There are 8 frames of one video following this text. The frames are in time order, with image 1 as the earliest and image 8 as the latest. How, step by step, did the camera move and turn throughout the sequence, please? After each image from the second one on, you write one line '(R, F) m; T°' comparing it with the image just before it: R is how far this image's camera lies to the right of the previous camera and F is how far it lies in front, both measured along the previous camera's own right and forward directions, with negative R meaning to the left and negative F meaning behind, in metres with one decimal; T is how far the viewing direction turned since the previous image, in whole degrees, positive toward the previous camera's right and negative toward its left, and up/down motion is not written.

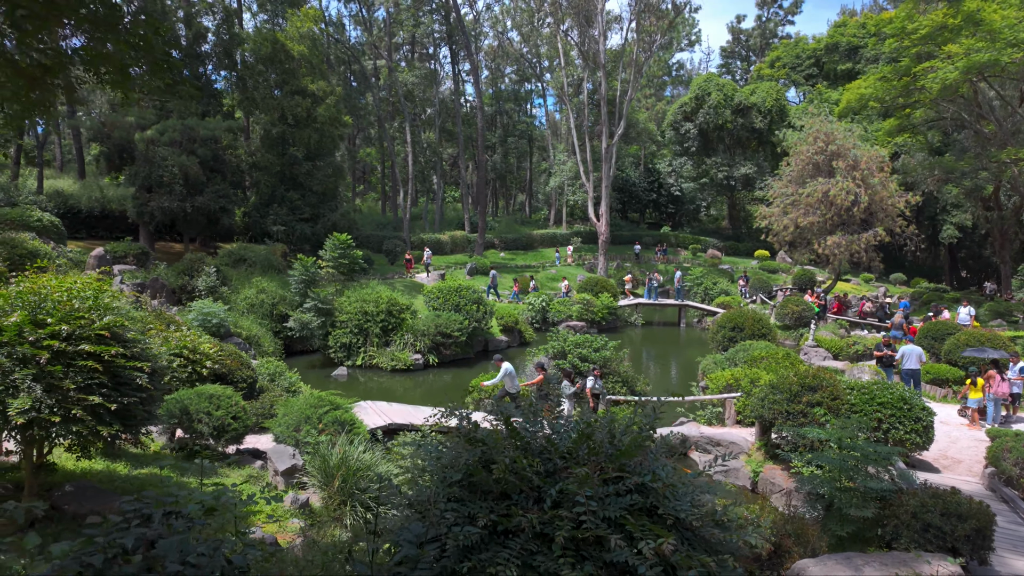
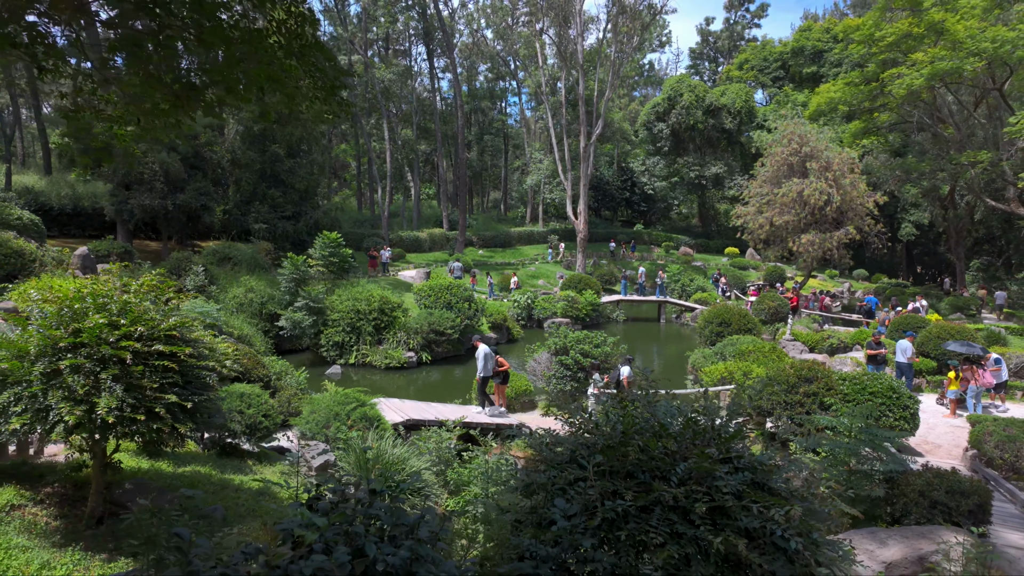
(-0.6, -0.2) m; +3°
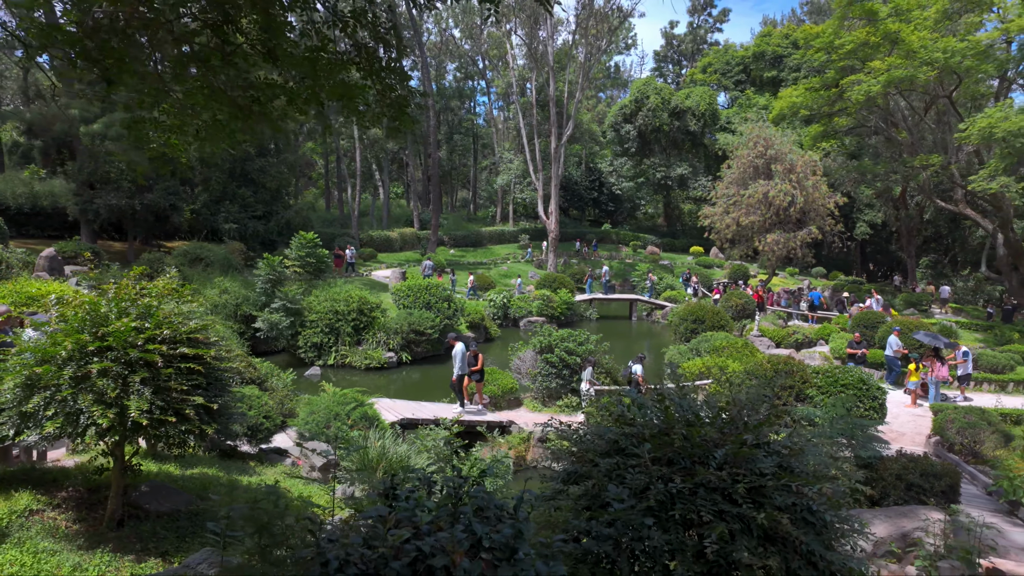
(-0.4, -0.2) m; +3°
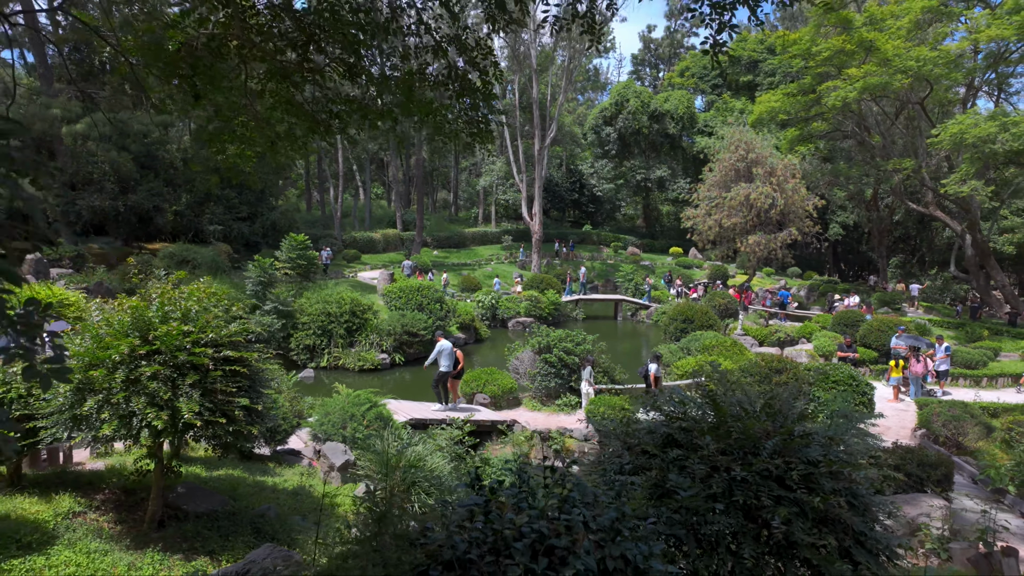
(-0.4, -0.2) m; +2°
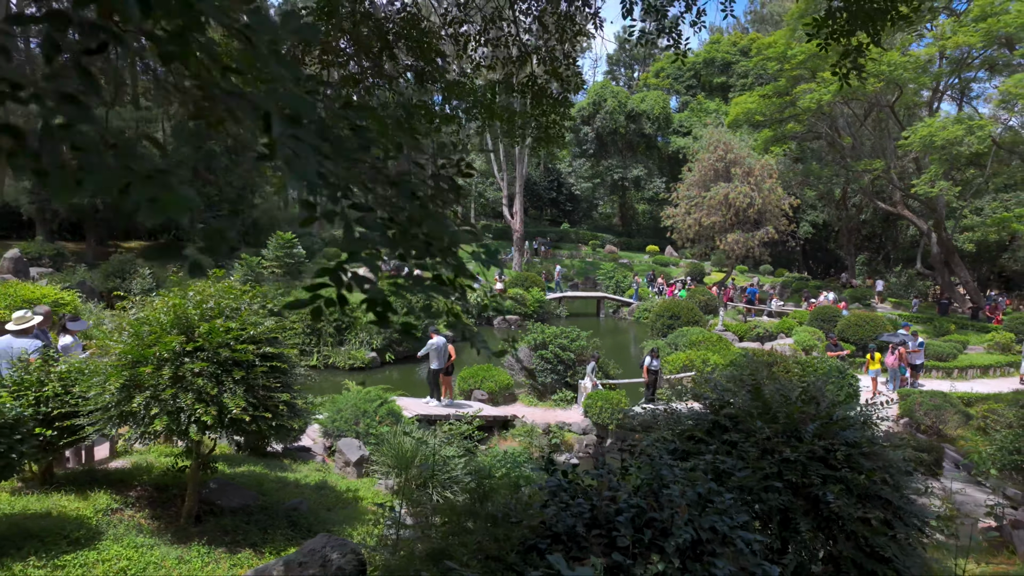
(-0.4, -0.1) m; +3°
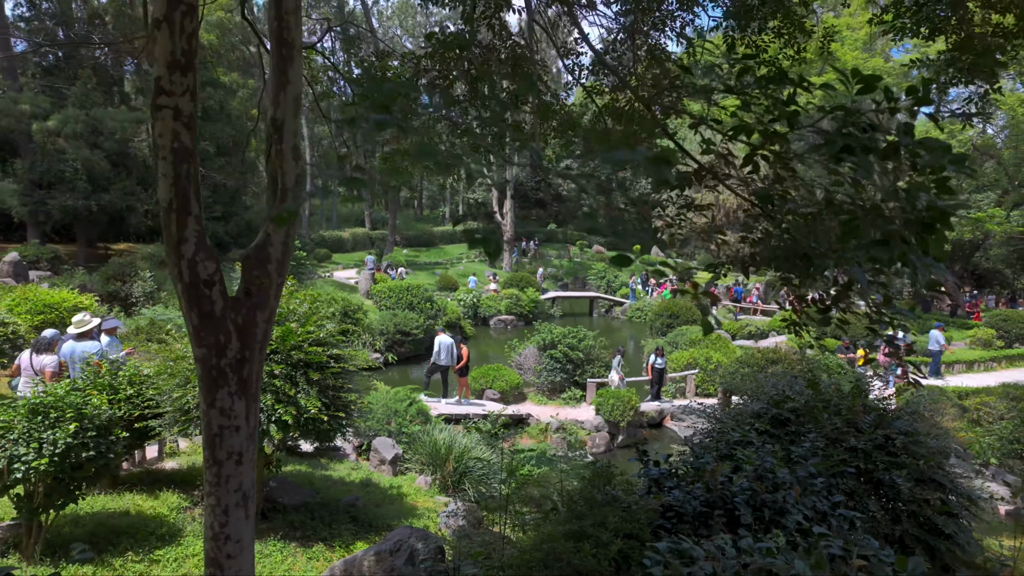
(-0.6, -0.2) m; +2°
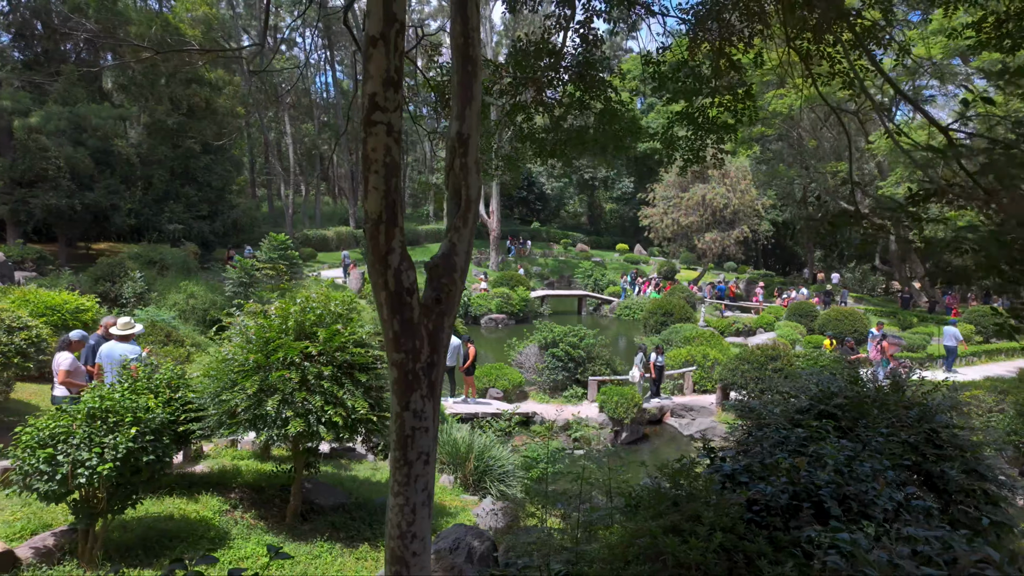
(-0.5, -0.1) m; +2°
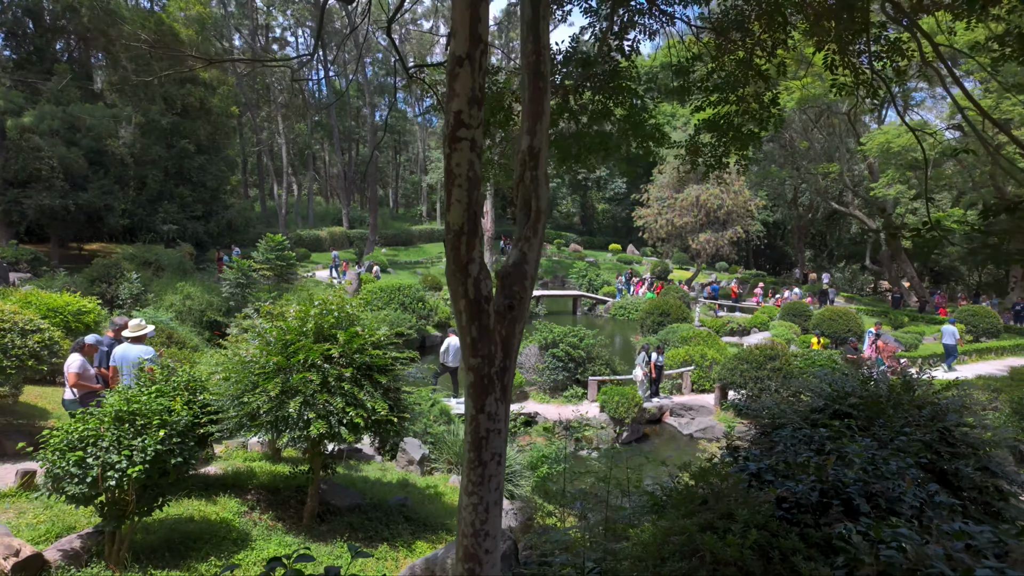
(-0.2, -0.1) m; +1°
